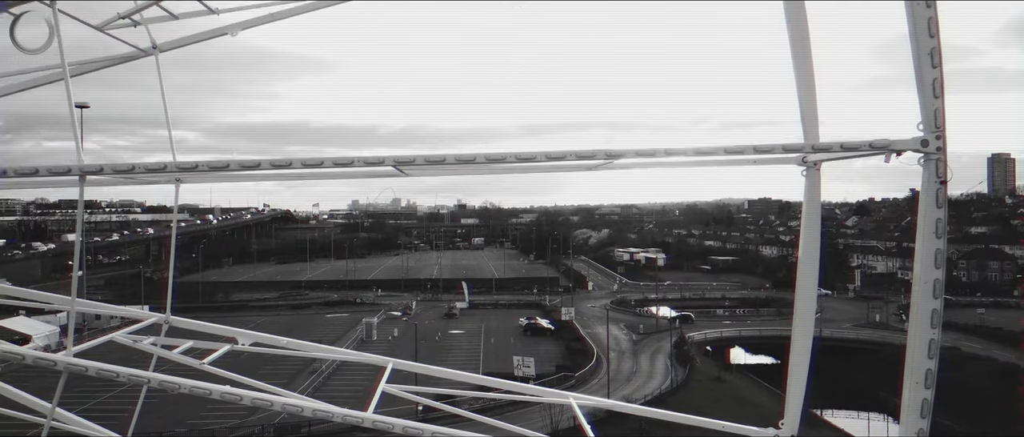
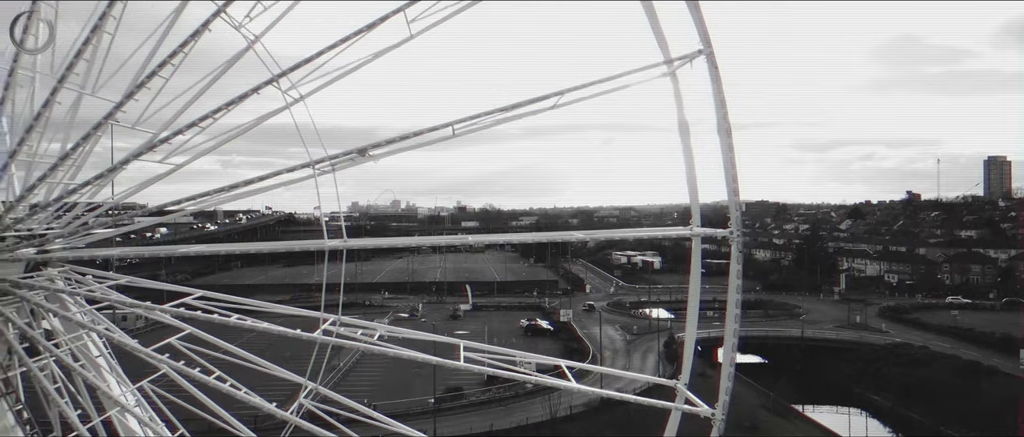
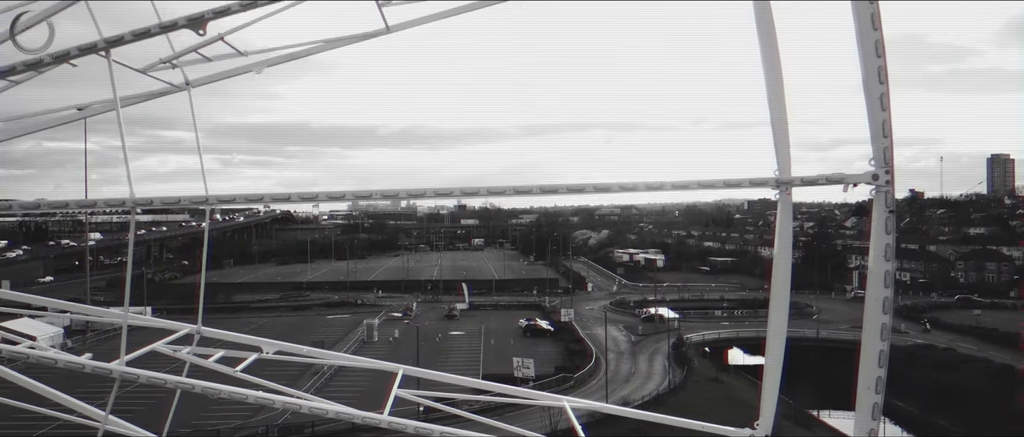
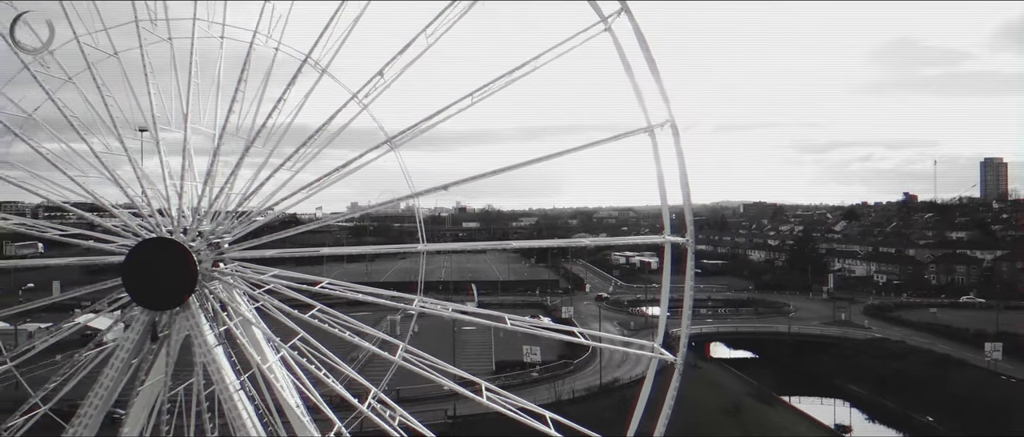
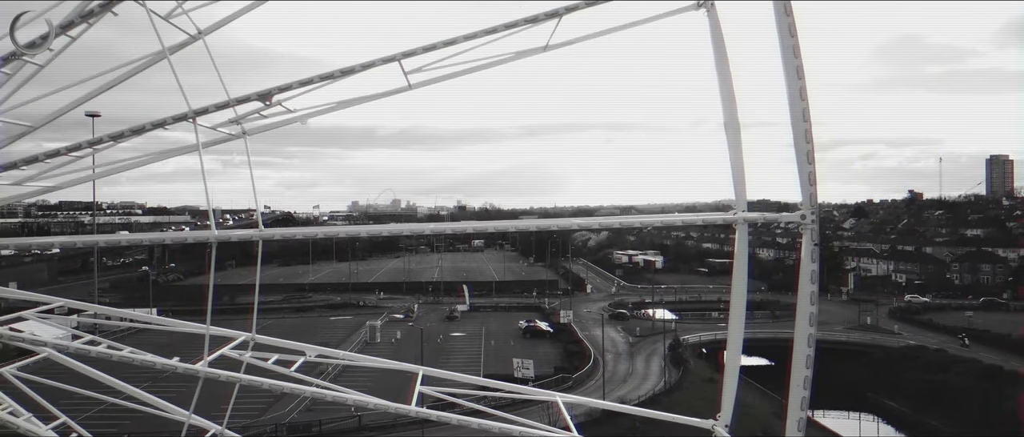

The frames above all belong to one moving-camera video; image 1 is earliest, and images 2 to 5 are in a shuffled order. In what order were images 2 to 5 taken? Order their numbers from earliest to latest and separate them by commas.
3, 5, 2, 4
